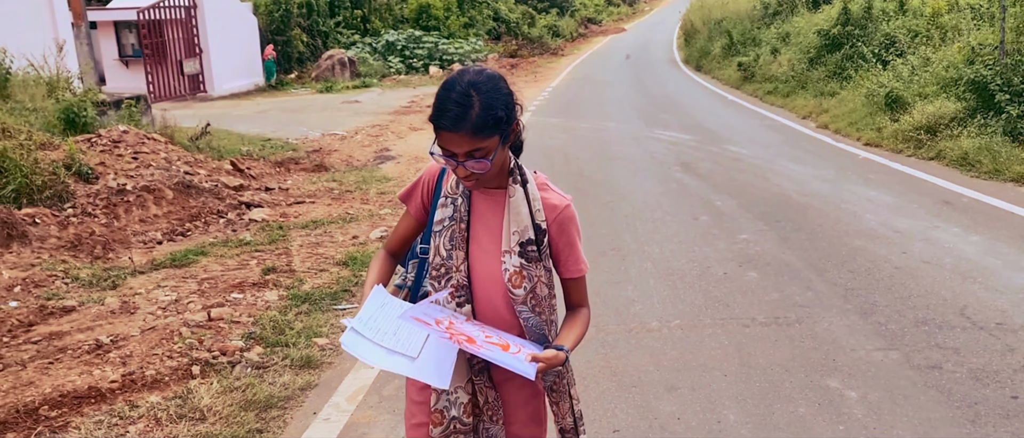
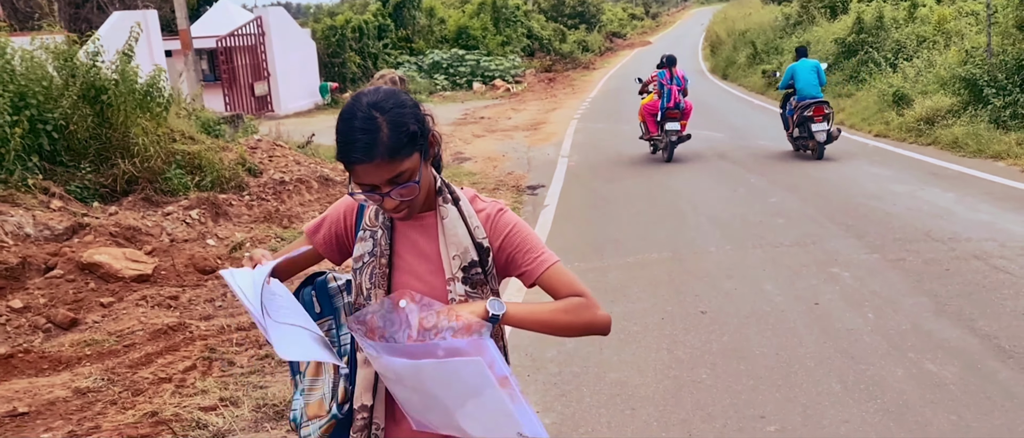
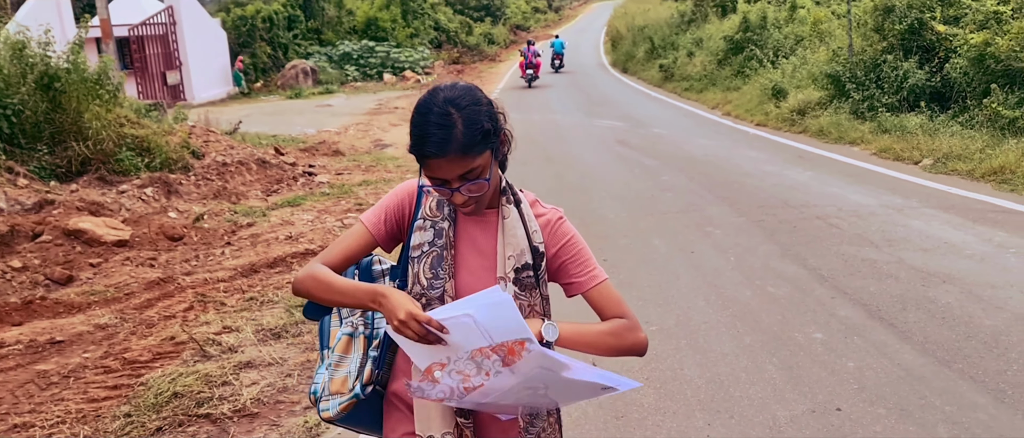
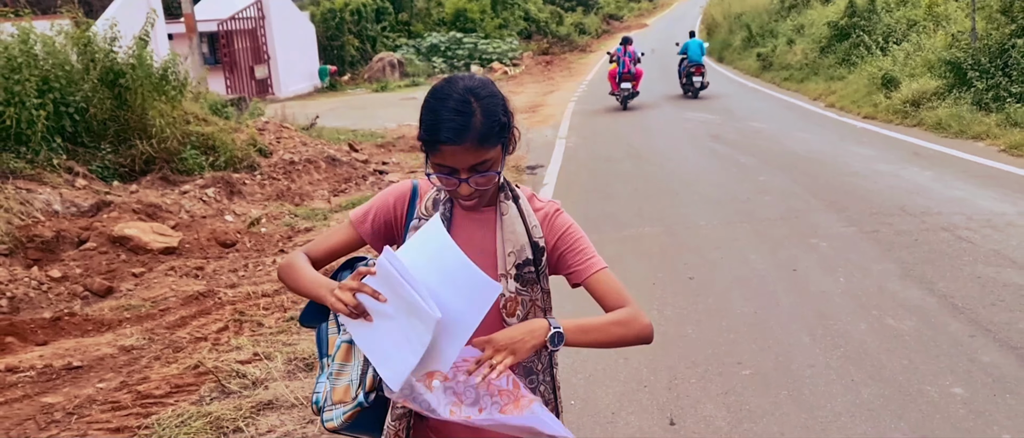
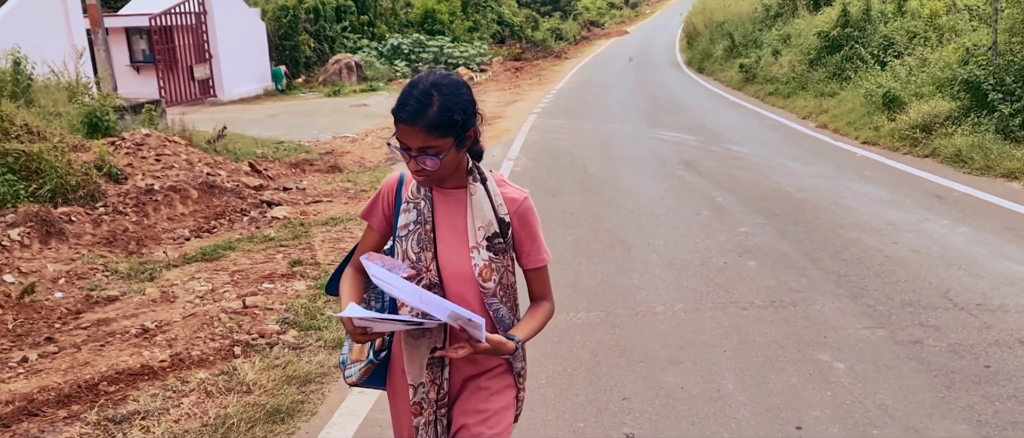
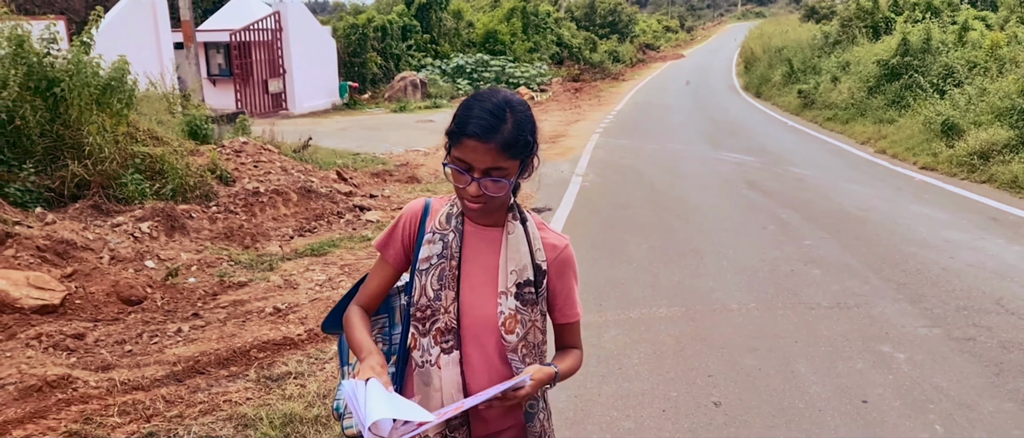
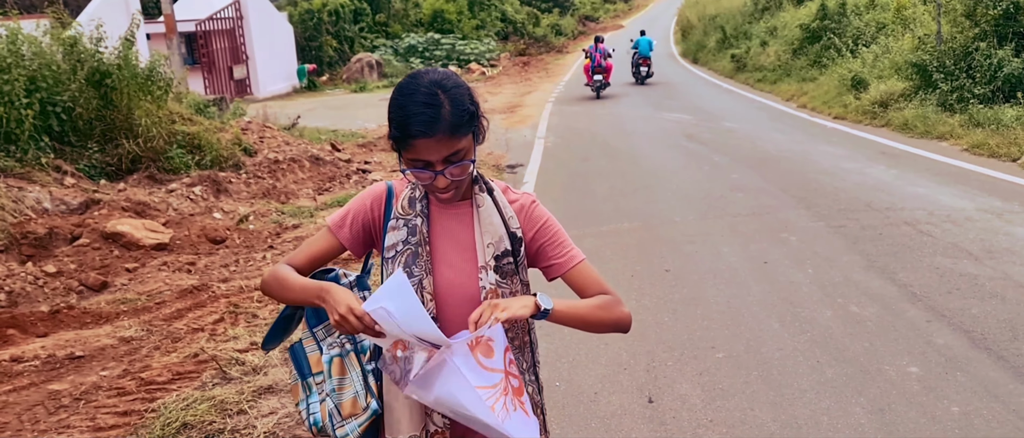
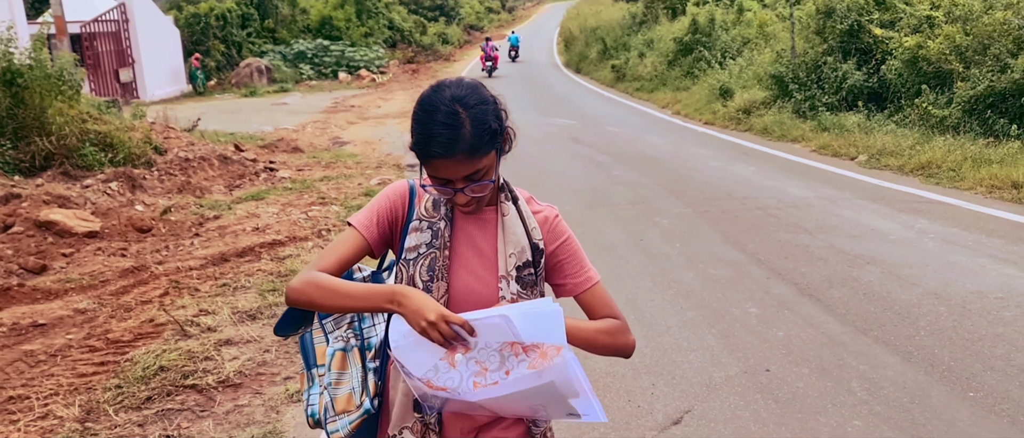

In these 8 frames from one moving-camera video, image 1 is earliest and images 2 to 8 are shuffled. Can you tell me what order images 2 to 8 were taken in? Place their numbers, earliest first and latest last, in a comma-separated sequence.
5, 6, 2, 4, 7, 3, 8
